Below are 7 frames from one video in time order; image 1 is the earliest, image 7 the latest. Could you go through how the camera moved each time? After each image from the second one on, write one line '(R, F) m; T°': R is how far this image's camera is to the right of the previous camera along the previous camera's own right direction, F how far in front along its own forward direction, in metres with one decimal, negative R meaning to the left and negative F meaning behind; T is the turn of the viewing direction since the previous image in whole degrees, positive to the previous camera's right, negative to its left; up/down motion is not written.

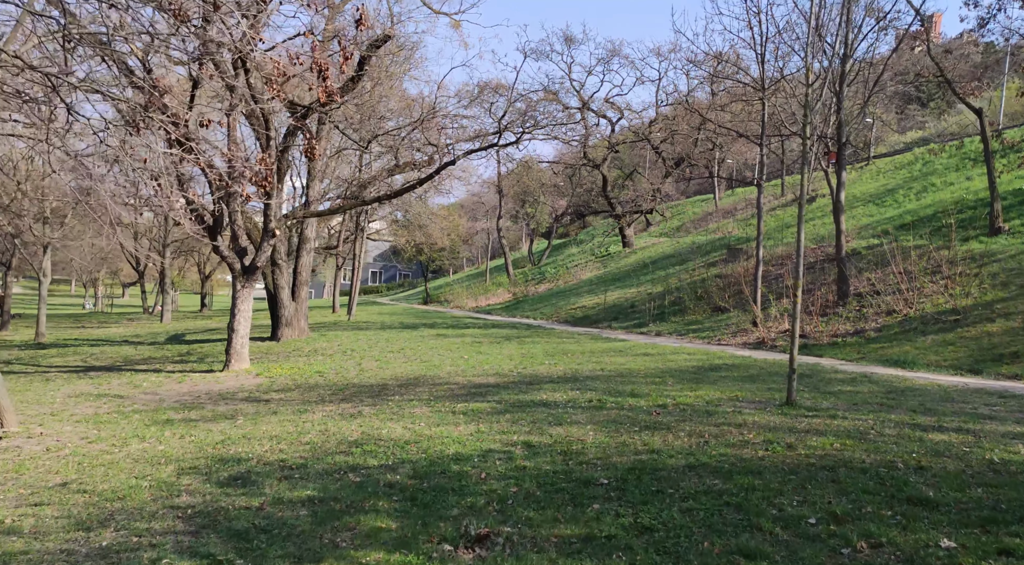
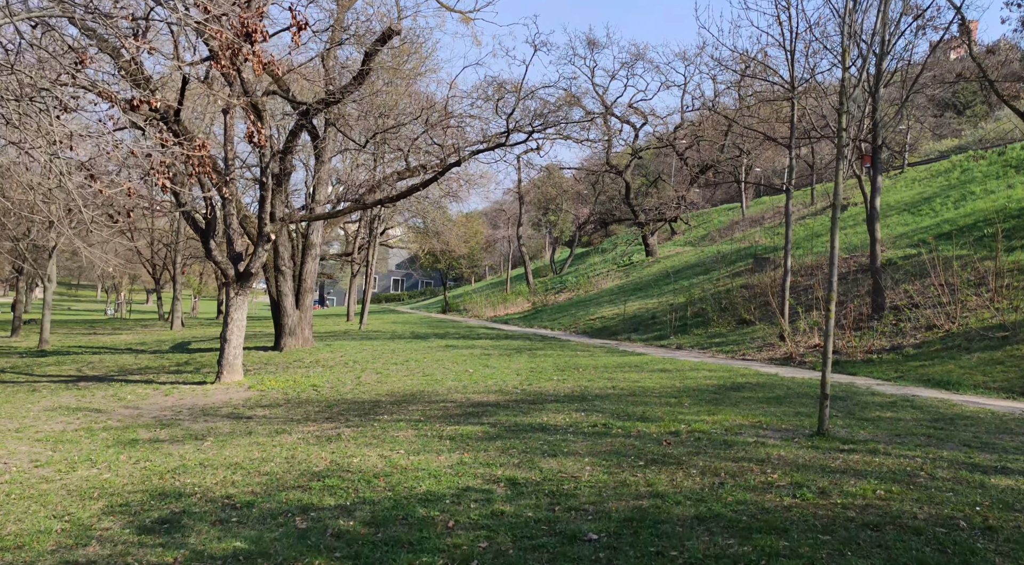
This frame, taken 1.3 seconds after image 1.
(+0.3, +1.1) m; -2°
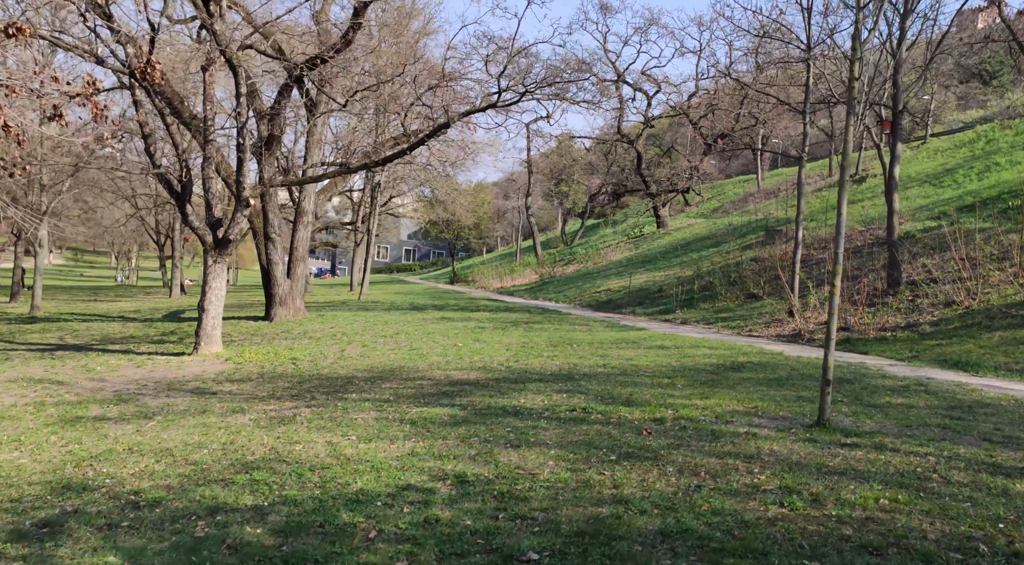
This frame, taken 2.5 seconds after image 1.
(+0.4, +0.9) m; -1°
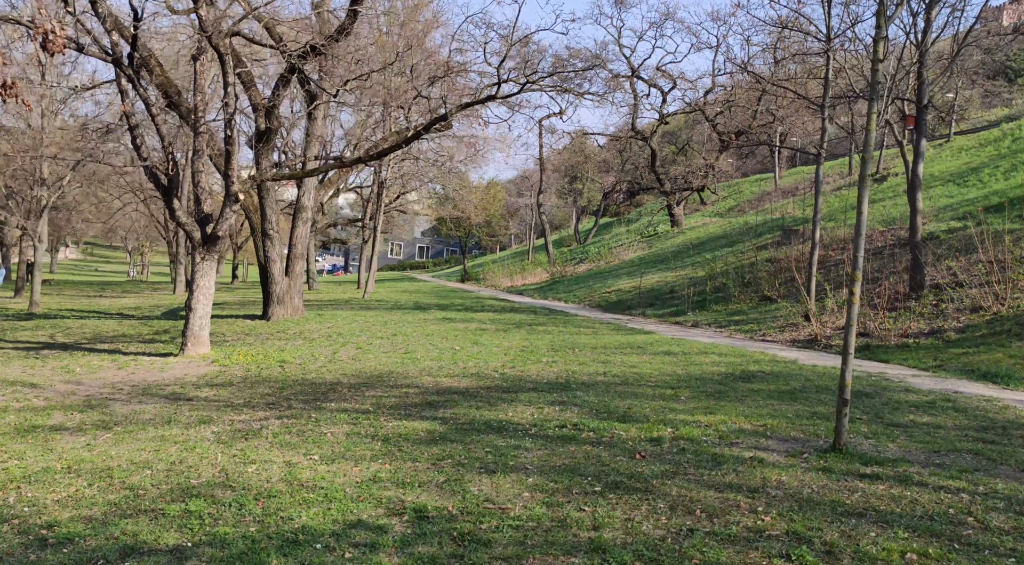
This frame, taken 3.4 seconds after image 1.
(+0.3, +0.8) m; -1°
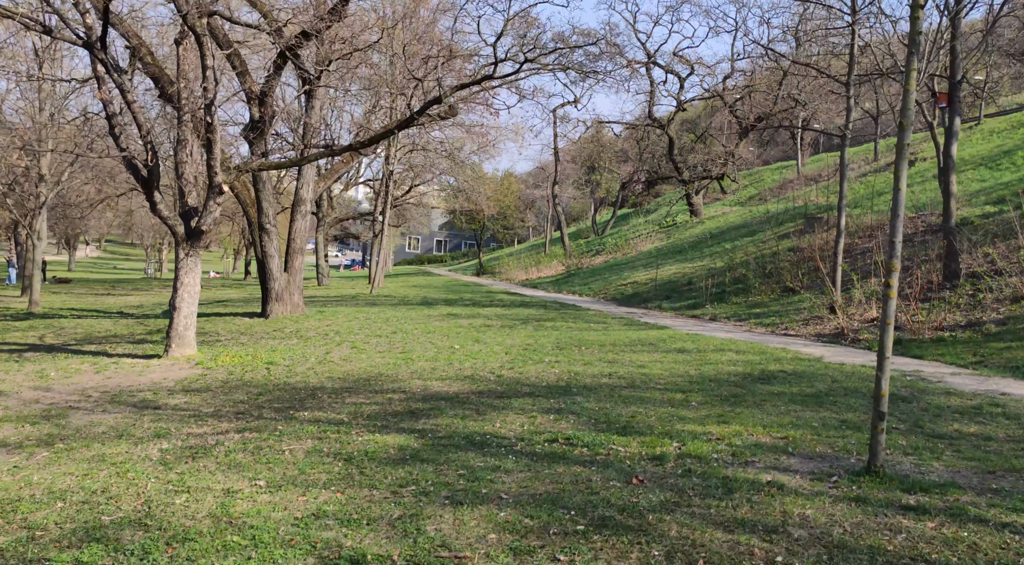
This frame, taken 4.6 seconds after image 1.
(+0.3, +1.0) m; -1°
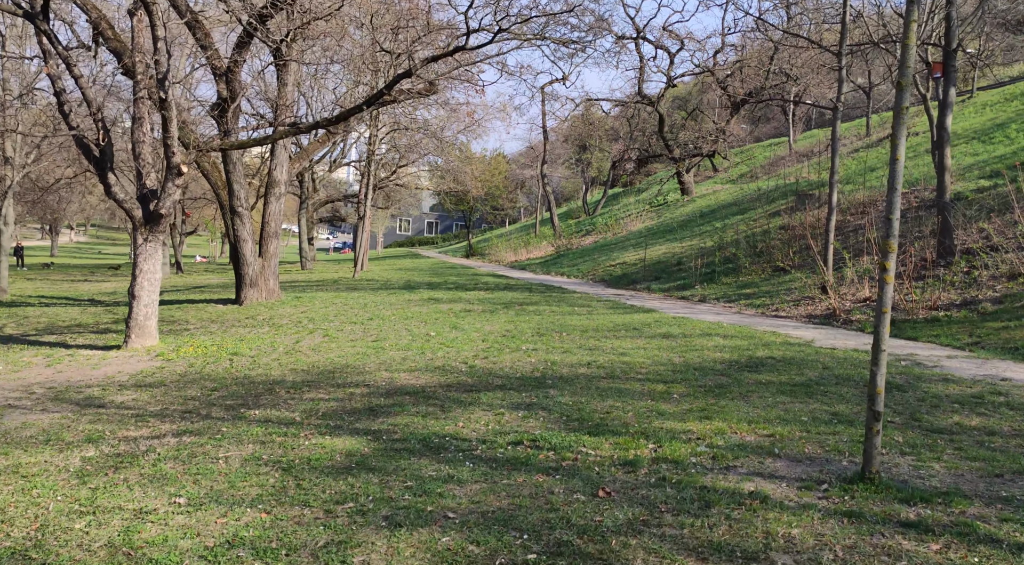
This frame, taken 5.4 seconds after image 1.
(+0.2, +0.7) m; 0°
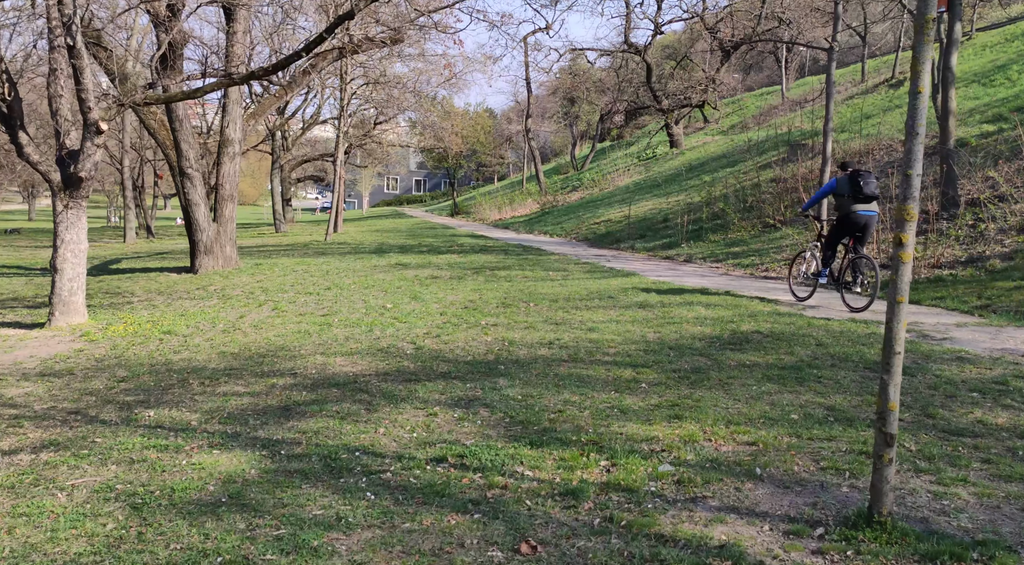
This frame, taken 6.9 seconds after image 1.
(+0.4, +1.3) m; 0°
